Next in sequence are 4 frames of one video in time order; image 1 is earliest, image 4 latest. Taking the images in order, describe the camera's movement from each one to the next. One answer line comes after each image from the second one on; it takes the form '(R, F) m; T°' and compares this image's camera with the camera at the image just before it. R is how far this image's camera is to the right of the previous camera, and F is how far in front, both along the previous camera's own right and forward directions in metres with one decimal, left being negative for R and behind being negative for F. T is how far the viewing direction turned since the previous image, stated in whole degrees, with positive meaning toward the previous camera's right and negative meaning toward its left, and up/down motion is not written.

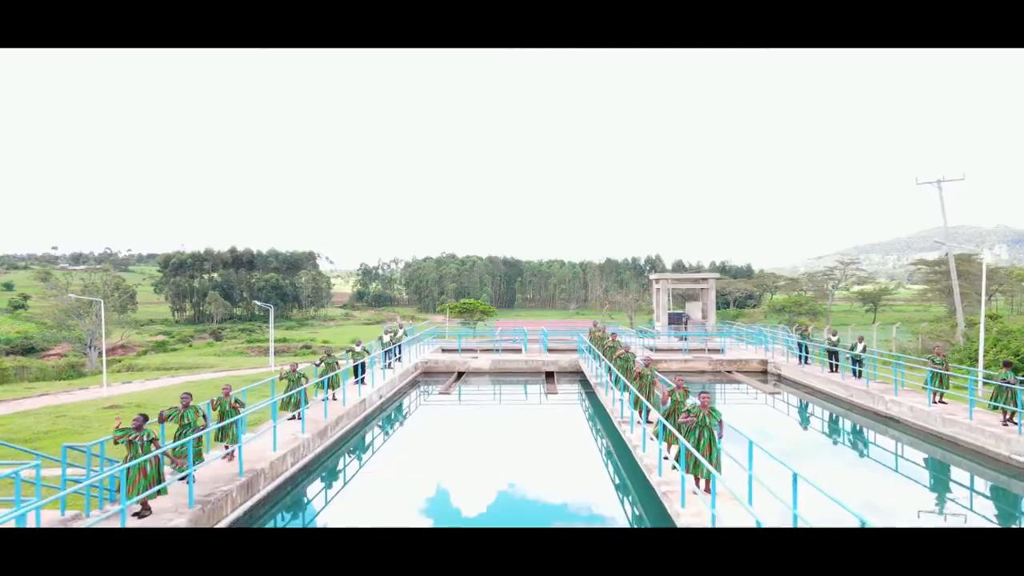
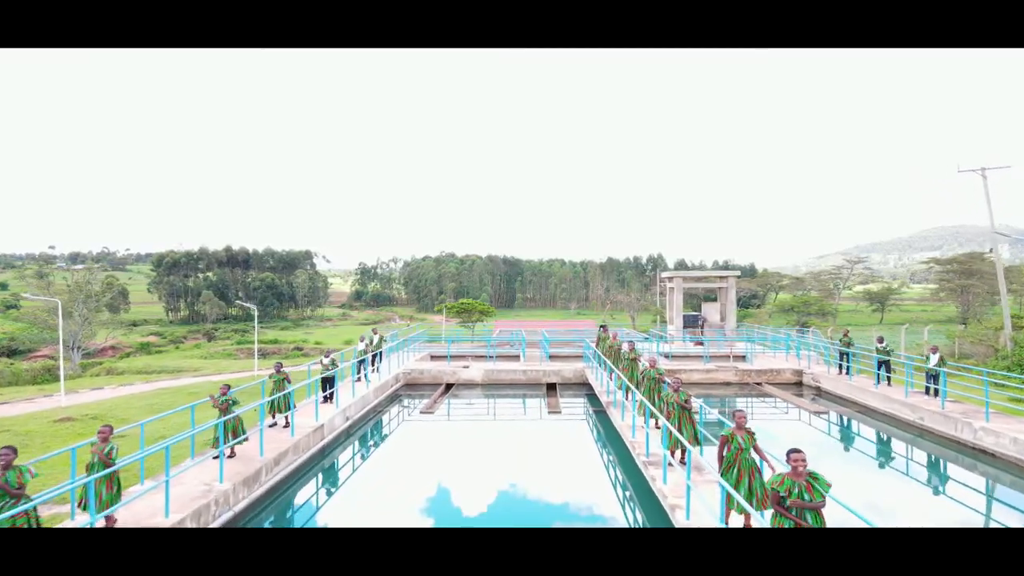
(0.0, +0.9) m; 0°
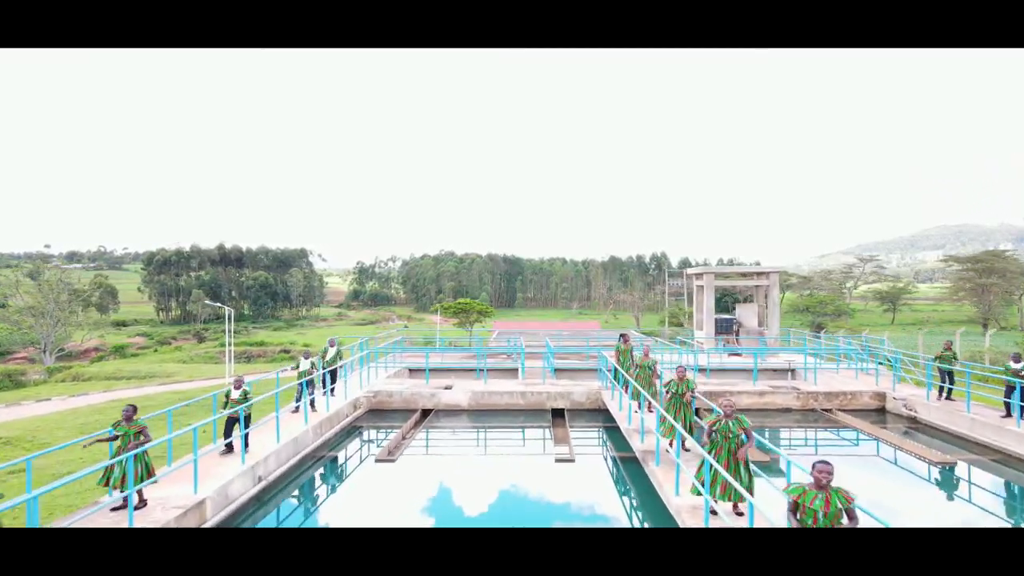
(0.0, +1.3) m; 0°
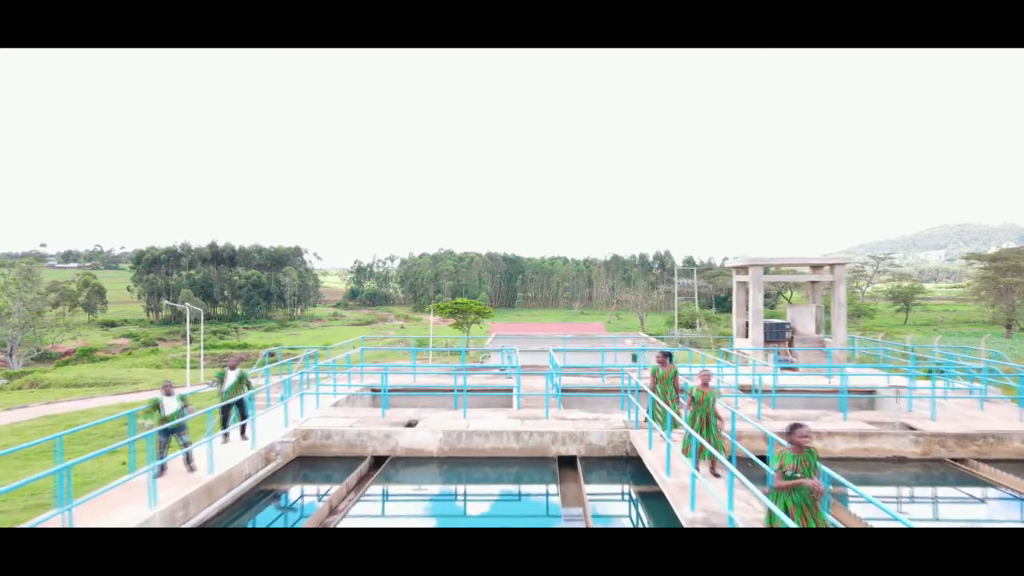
(+0.1, +1.4) m; 0°
